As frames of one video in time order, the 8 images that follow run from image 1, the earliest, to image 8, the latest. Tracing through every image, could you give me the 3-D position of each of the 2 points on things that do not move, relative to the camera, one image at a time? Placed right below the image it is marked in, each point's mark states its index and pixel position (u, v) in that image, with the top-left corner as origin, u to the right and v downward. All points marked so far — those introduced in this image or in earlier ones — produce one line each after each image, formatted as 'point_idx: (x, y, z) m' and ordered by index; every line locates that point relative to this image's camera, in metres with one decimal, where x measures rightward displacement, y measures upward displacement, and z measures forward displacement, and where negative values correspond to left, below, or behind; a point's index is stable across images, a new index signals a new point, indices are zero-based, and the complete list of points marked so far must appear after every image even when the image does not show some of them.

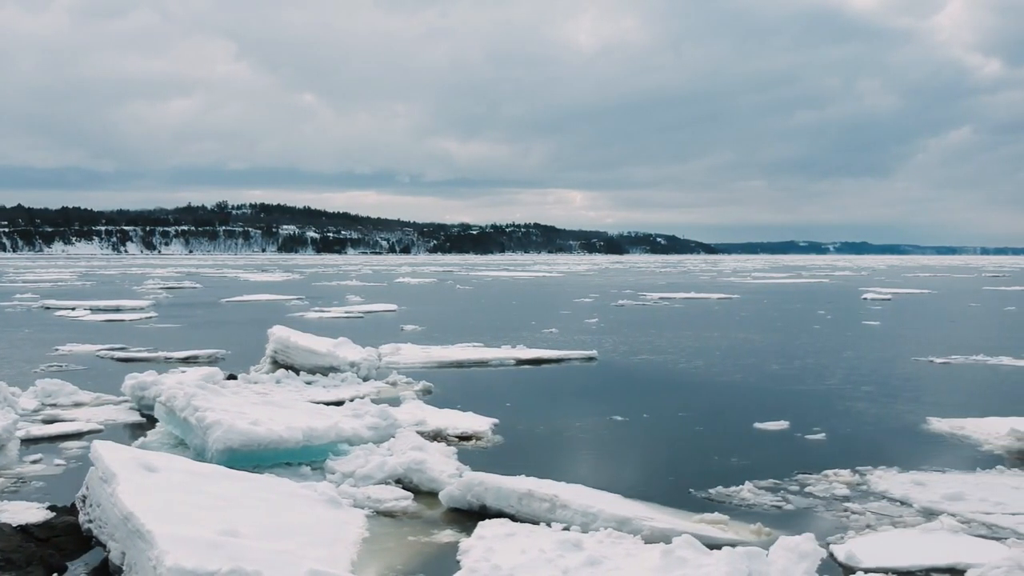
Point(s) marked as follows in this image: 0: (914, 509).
0: (+3.3, -1.8, +6.5) m
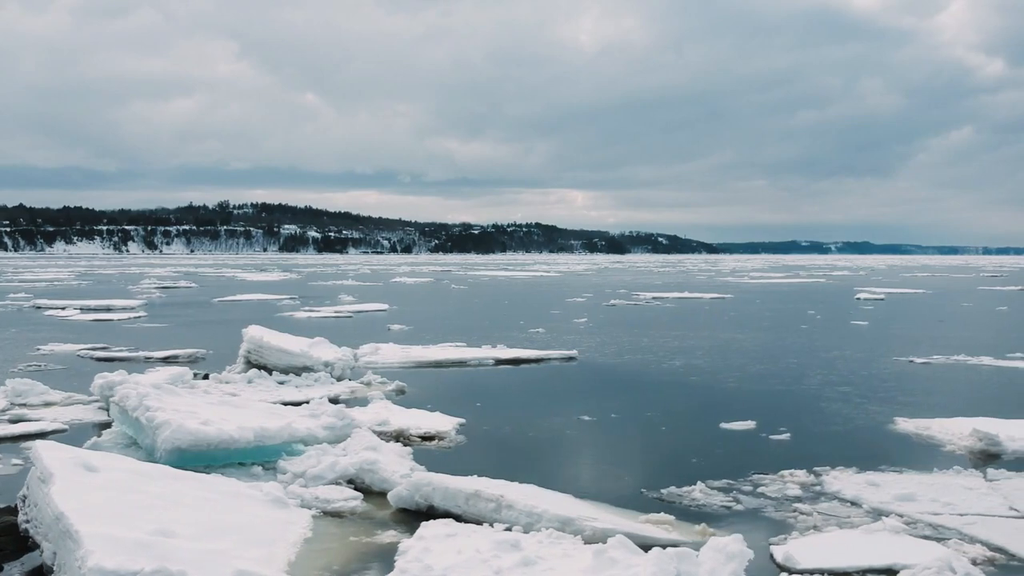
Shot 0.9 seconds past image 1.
0: (+2.9, -1.8, +6.5) m
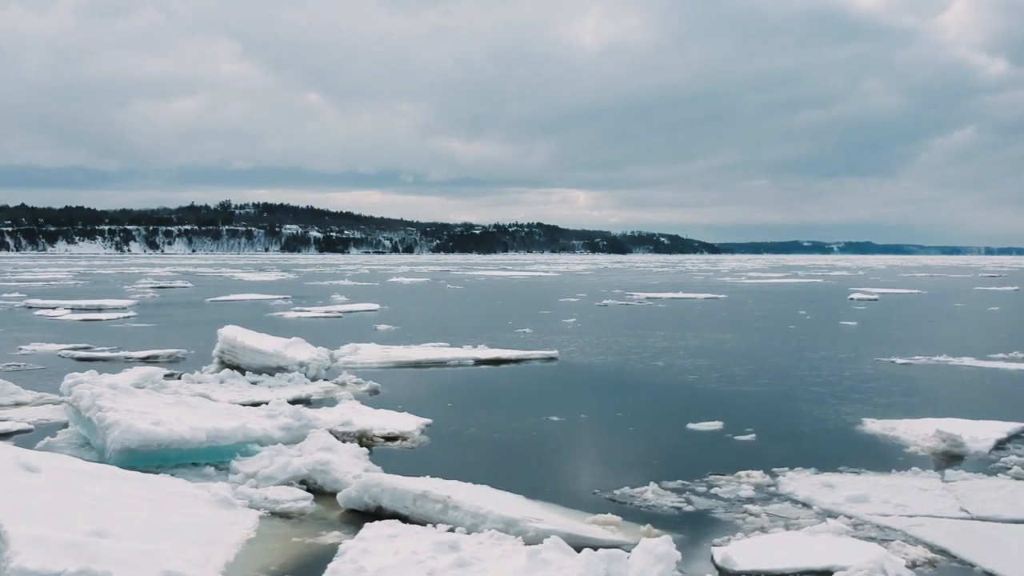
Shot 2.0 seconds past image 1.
0: (+2.5, -1.8, +6.5) m
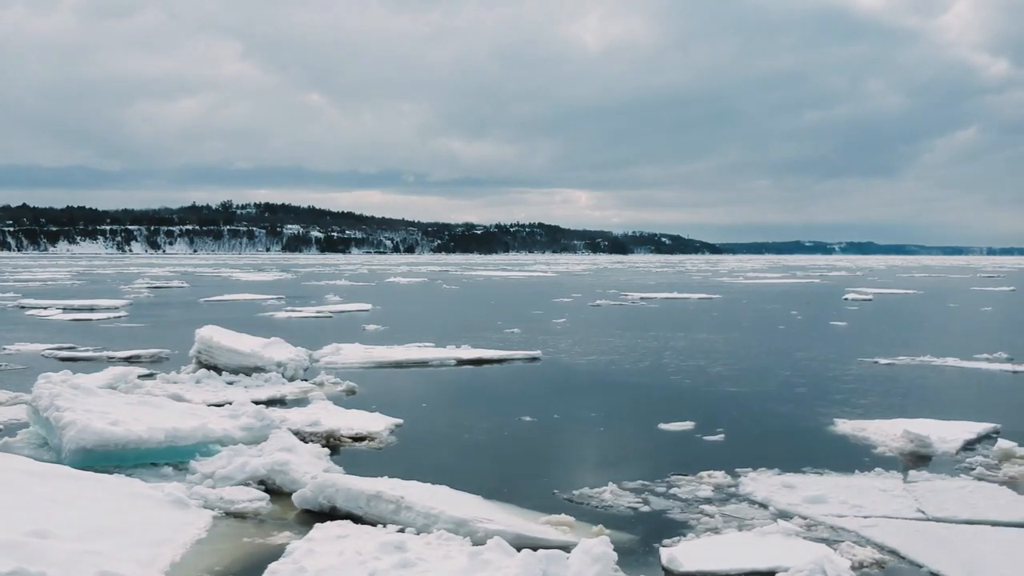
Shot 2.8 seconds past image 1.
0: (+2.1, -1.8, +6.5) m
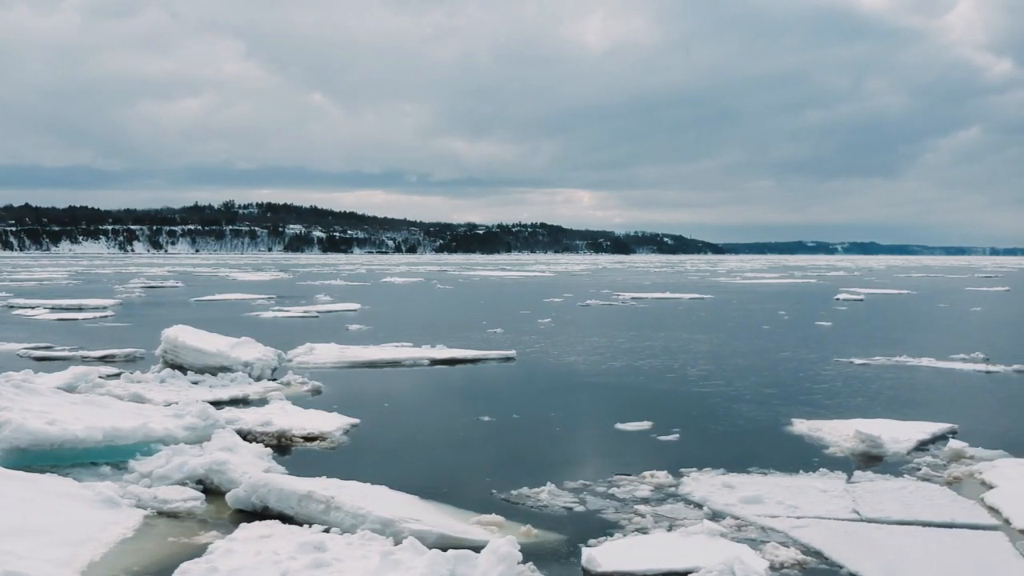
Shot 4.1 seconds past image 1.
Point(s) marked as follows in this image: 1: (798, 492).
0: (+1.6, -1.8, +6.4) m
1: (+2.5, -1.8, +6.8) m
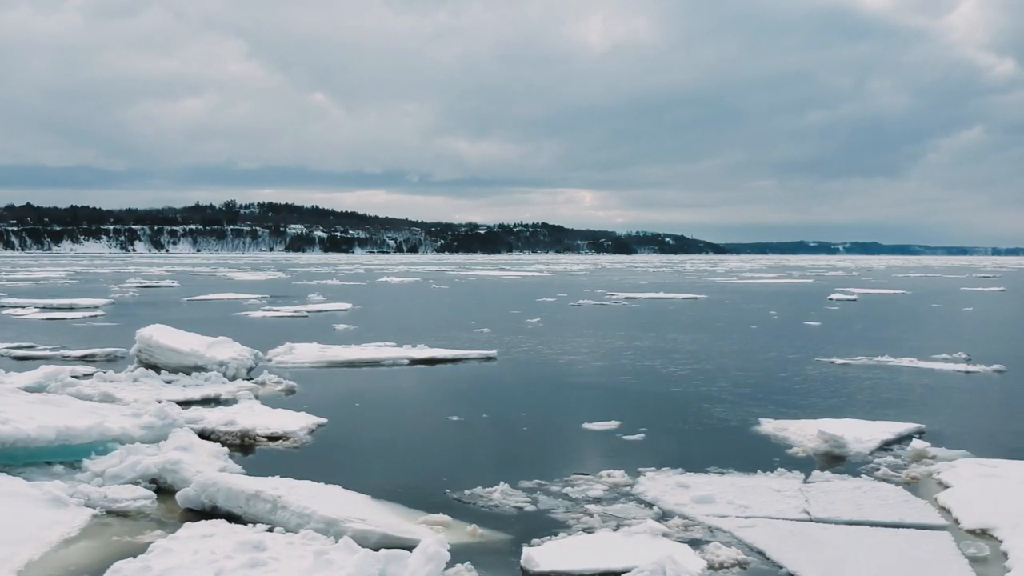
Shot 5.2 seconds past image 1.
0: (+1.1, -1.8, +6.4) m
1: (+2.1, -1.8, +6.8) m
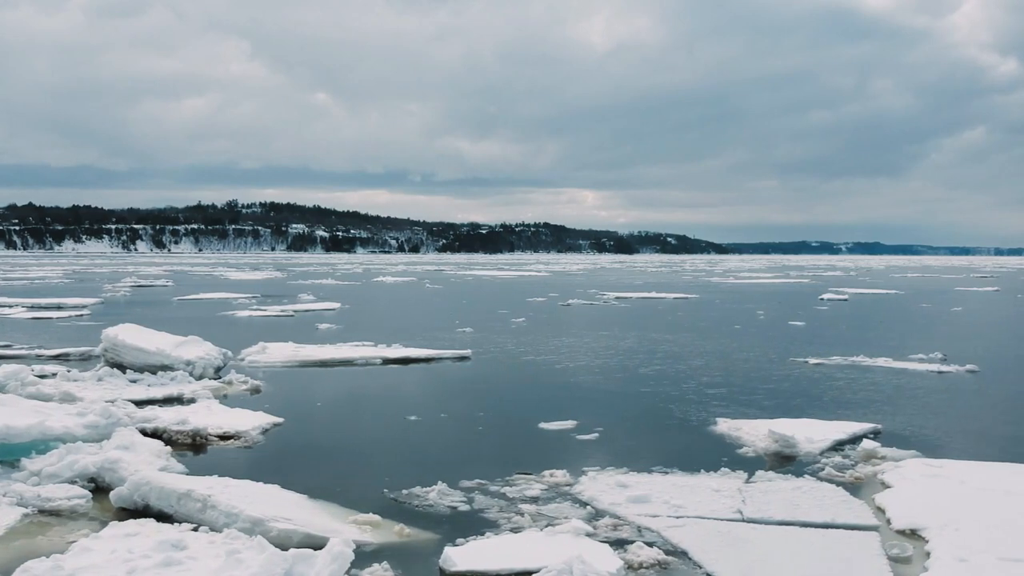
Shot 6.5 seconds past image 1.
0: (+0.6, -1.8, +6.4) m
1: (+1.5, -1.8, +6.8) m
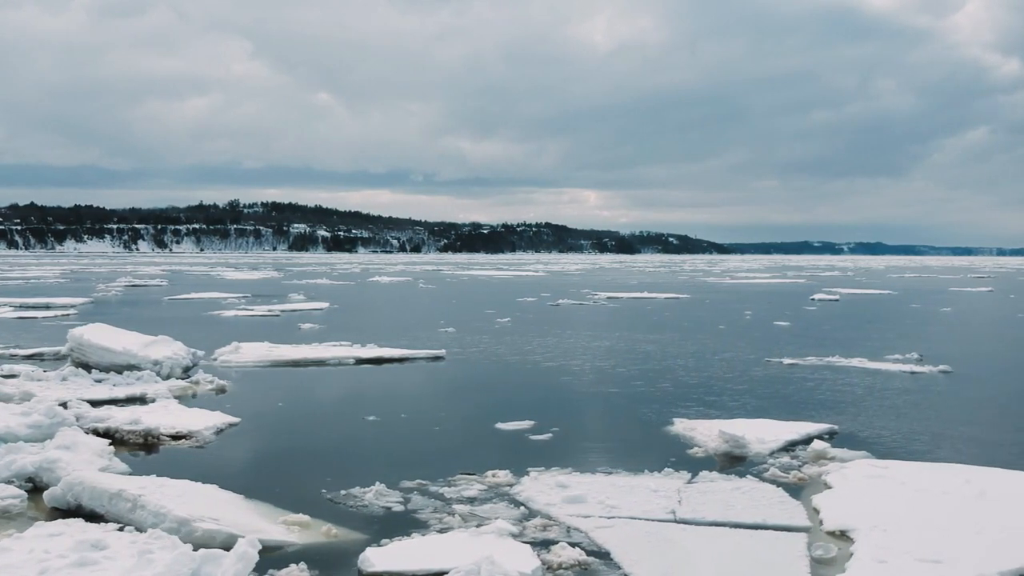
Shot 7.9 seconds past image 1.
0: (+0.1, -1.8, +6.4) m
1: (+1.0, -1.8, +6.8) m
